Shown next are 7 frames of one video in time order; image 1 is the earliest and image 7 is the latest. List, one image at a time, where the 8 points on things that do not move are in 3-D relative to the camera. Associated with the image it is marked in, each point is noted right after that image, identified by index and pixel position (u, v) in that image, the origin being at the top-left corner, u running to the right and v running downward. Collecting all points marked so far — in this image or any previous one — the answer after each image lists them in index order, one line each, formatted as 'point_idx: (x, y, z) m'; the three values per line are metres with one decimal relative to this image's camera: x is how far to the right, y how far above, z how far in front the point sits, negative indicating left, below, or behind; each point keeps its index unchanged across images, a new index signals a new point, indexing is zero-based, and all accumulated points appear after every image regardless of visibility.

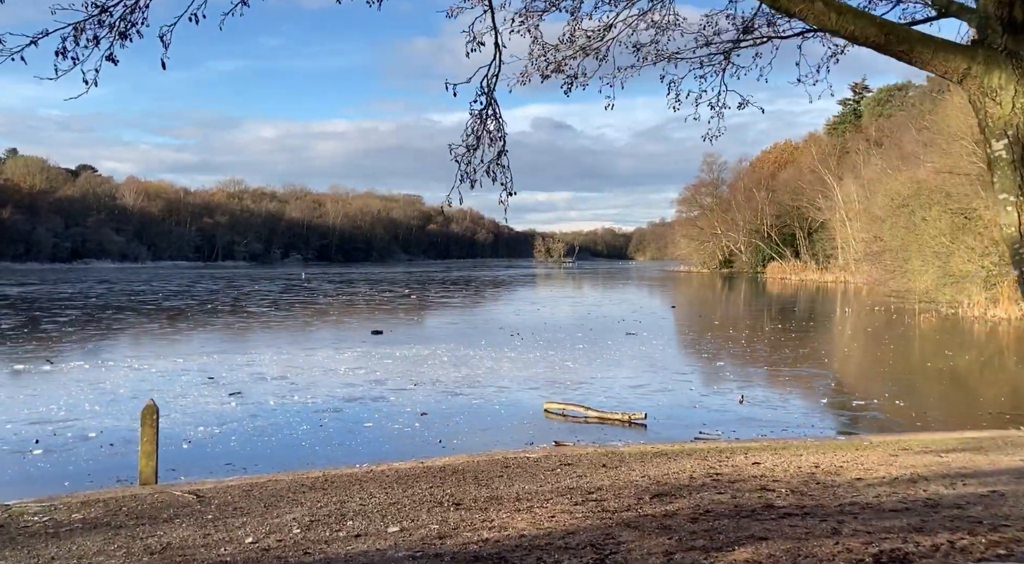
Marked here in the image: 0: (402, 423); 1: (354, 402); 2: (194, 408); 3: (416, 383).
0: (-1.5, -2.0, +13.5) m
1: (-2.6, -2.1, +15.9) m
2: (-5.3, -2.2, +15.8) m
3: (-1.8, -2.0, +18.6) m
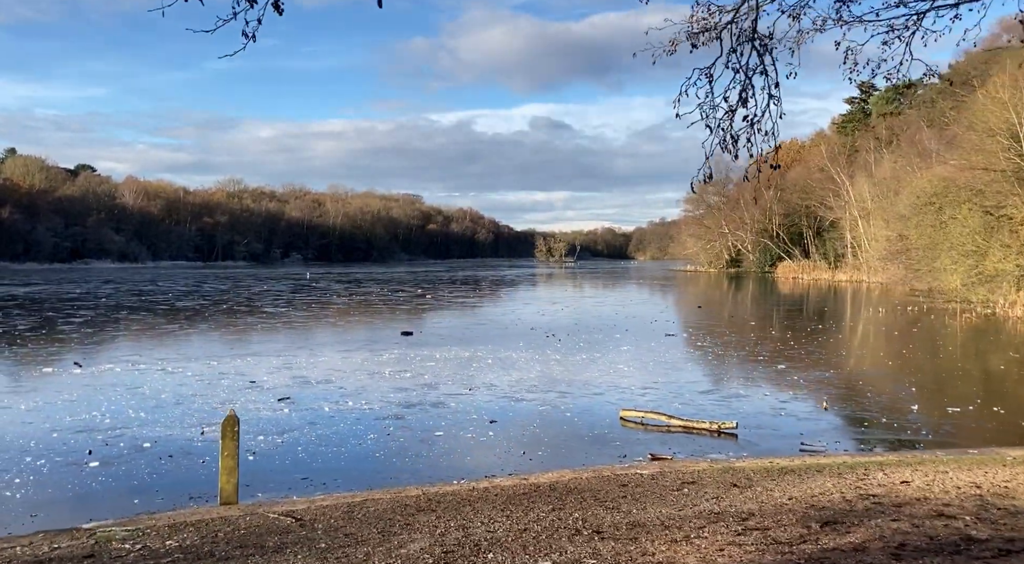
0: (-0.4, -2.0, +12.8) m
1: (-1.6, -2.1, +15.2) m
2: (-4.2, -2.2, +15.1) m
3: (-0.7, -2.0, +17.9) m
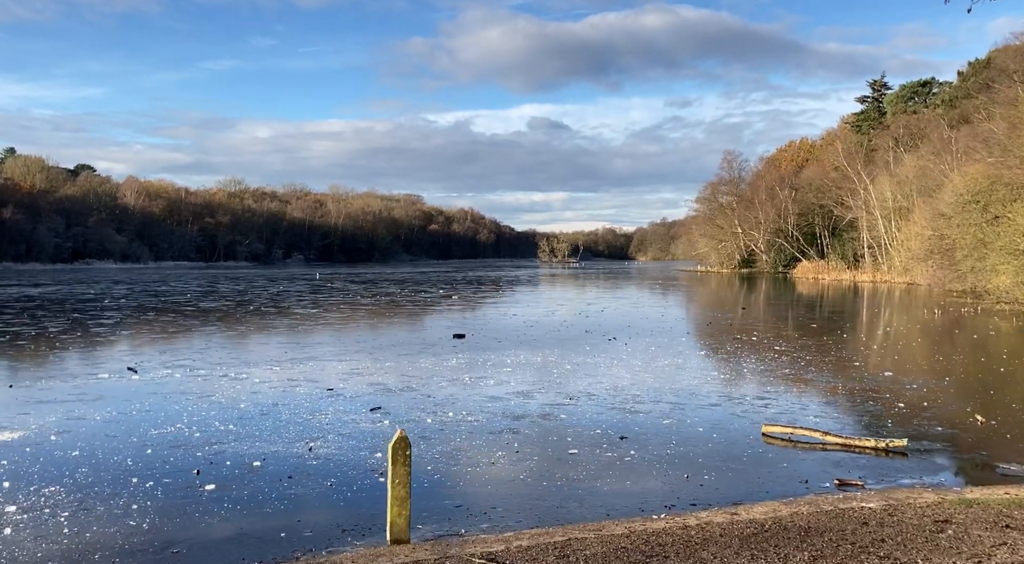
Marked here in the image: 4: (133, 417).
0: (+1.3, -2.1, +11.7) m
1: (+0.2, -2.1, +14.2) m
2: (-2.4, -2.2, +14.1) m
3: (+1.1, -2.1, +16.8) m
4: (-6.5, -2.3, +16.0) m
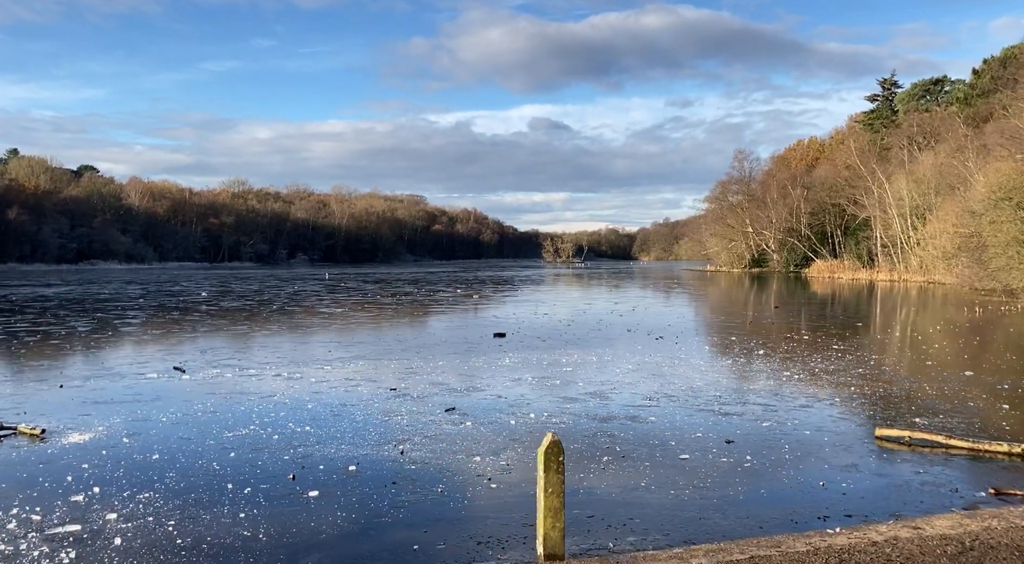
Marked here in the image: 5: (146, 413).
0: (+2.6, -2.0, +11.1) m
1: (+1.5, -2.1, +13.6) m
2: (-1.1, -2.2, +13.6) m
3: (+2.4, -2.0, +16.2) m
4: (-5.2, -2.3, +15.5) m
5: (-6.4, -2.3, +16.2) m
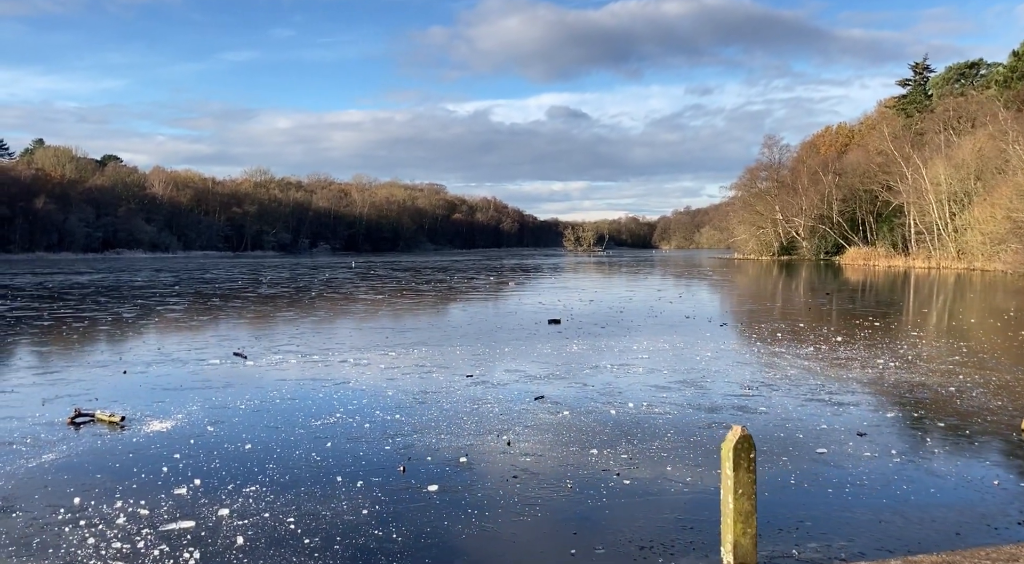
0: (+3.9, -1.8, +10.3) m
1: (+2.9, -1.8, +12.8) m
2: (+0.3, -1.9, +12.8) m
3: (+3.9, -1.7, +15.4) m
4: (-3.7, -2.0, +14.9) m
5: (-4.9, -2.0, +15.6) m
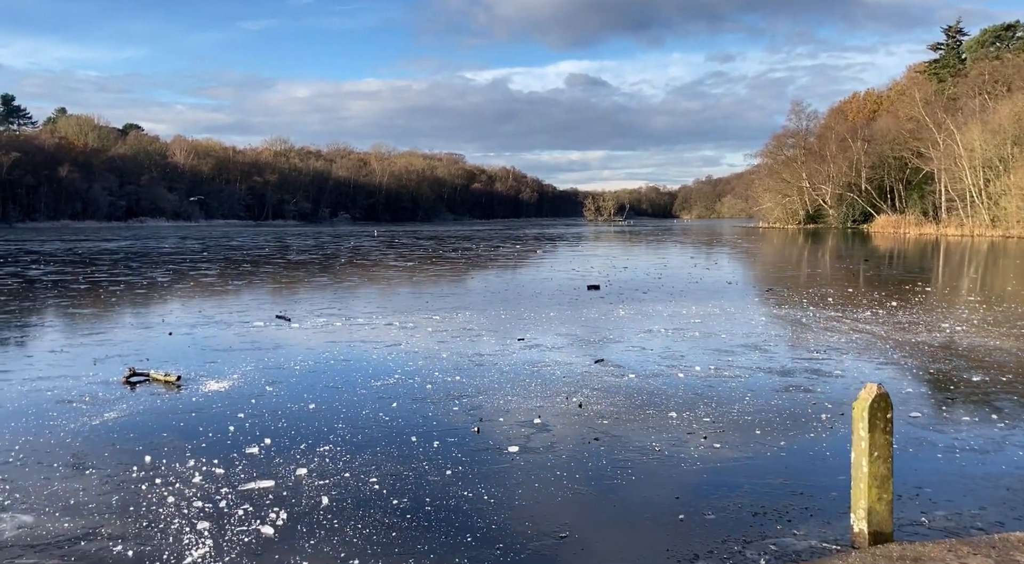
0: (+4.8, -1.4, +9.8) m
1: (+3.8, -1.3, +12.3) m
2: (+1.2, -1.4, +12.4) m
3: (+4.9, -1.1, +14.9) m
4: (-2.8, -1.3, +14.6) m
5: (-3.9, -1.3, +15.4) m
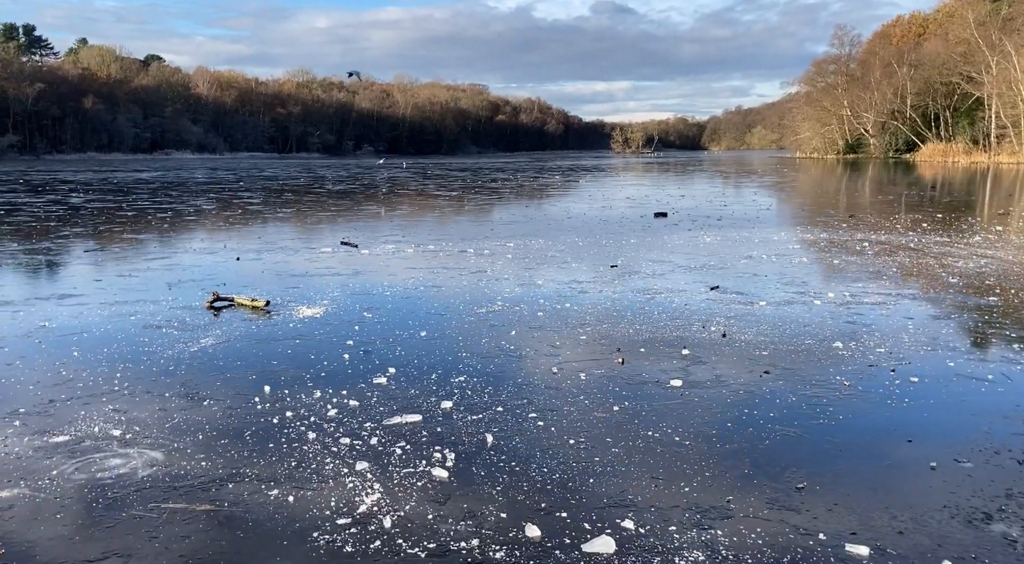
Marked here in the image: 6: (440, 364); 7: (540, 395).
0: (+6.2, -0.6, +8.6) m
1: (+5.3, -0.3, +11.1) m
2: (+2.7, -0.3, +11.3) m
3: (+6.4, +0.1, +13.6) m
4: (-1.2, -0.2, +13.6) m
5: (-2.3, -0.1, +14.4) m
6: (-0.7, -0.8, +8.7) m
7: (+0.2, -0.9, +7.4) m
